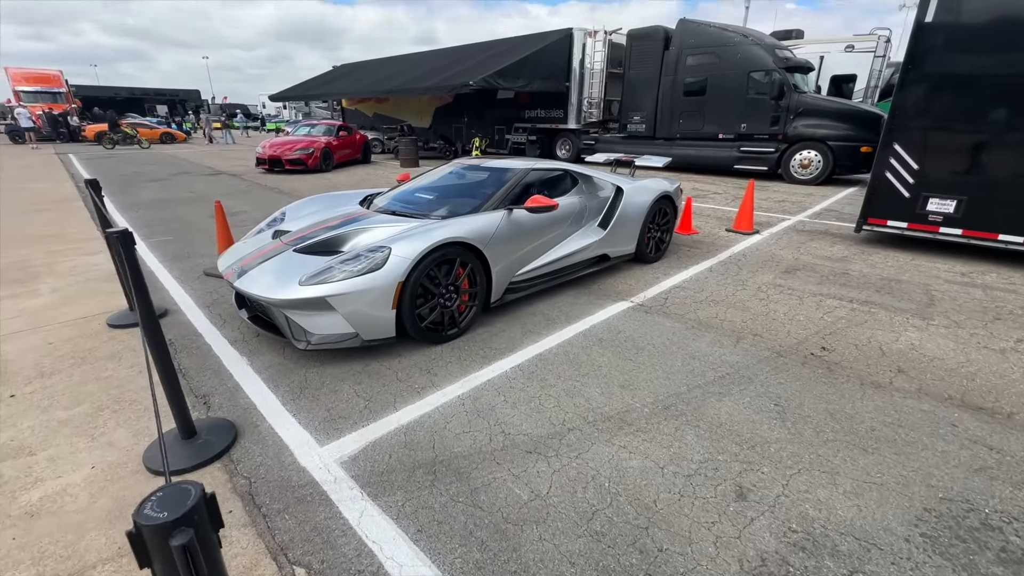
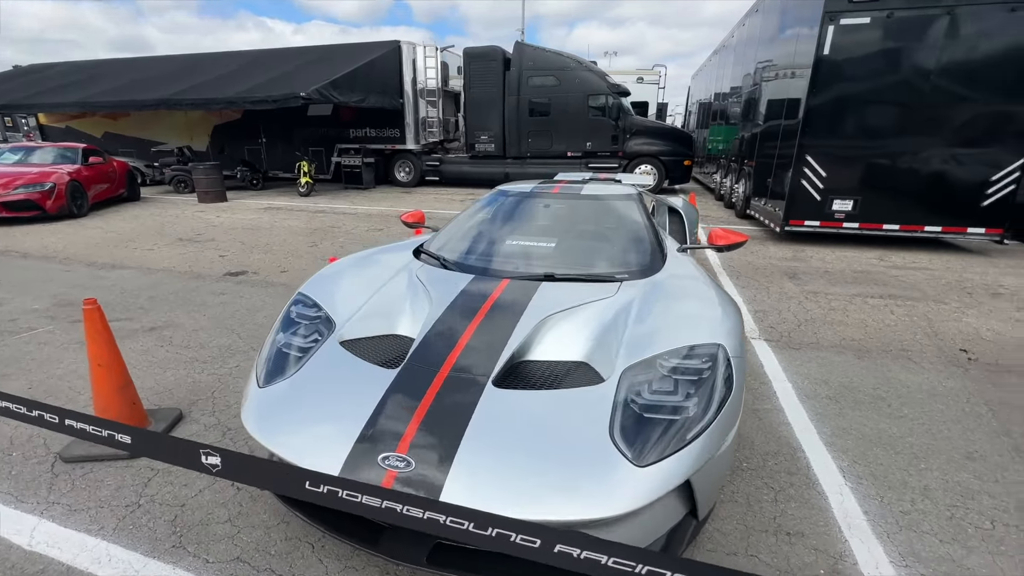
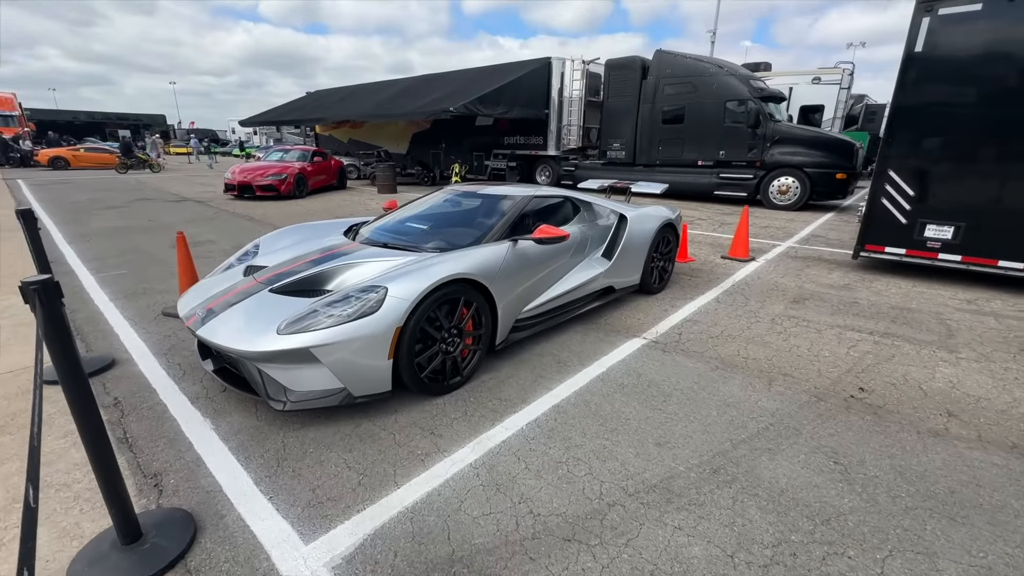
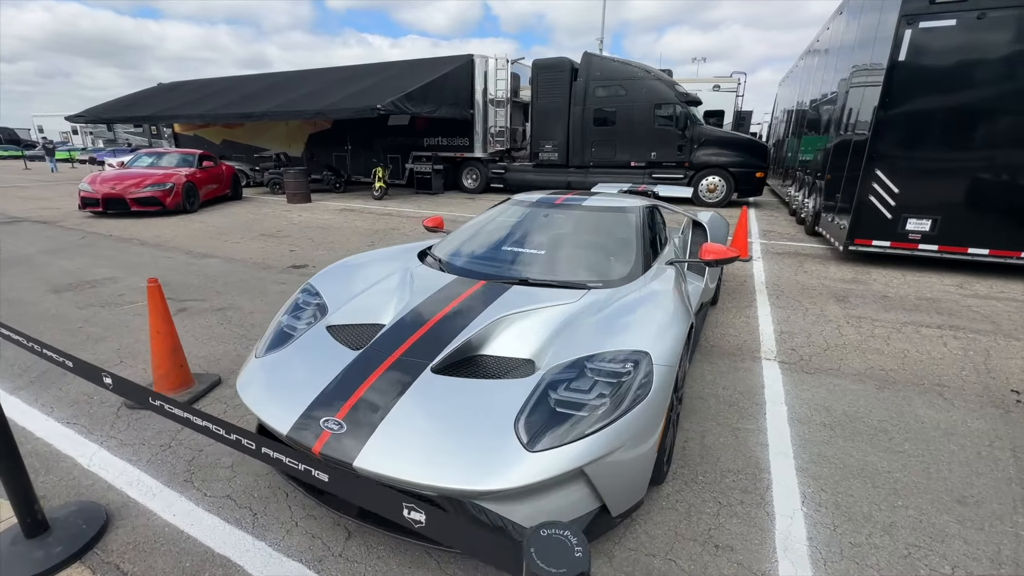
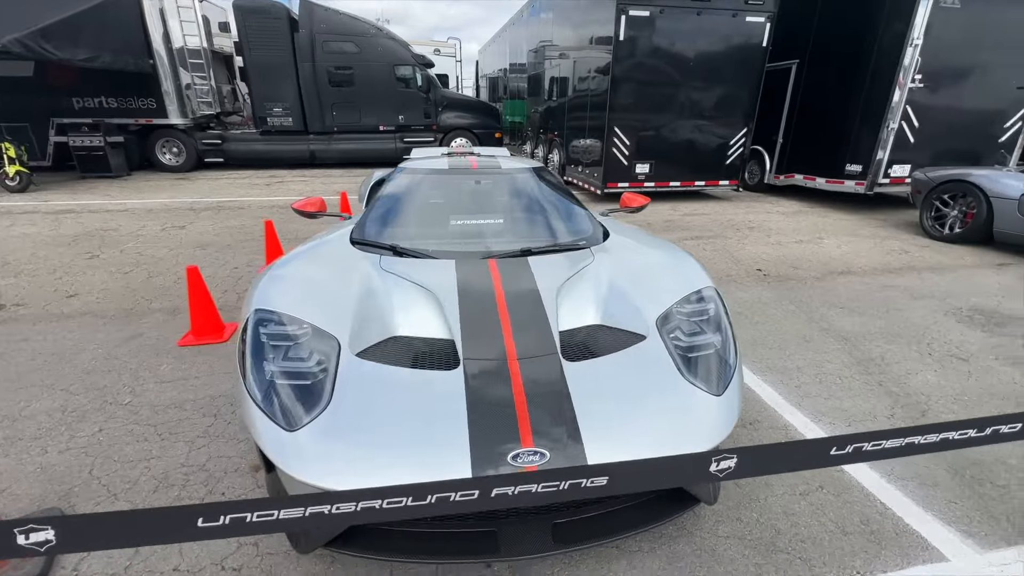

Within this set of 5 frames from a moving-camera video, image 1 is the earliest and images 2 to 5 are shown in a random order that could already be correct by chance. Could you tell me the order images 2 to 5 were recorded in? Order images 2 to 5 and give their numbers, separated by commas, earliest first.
3, 4, 2, 5
